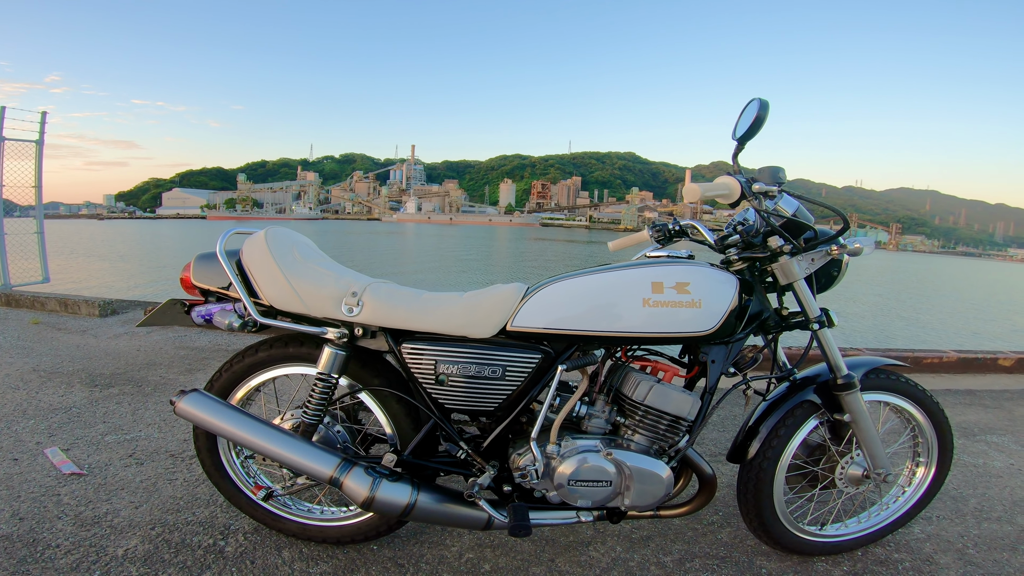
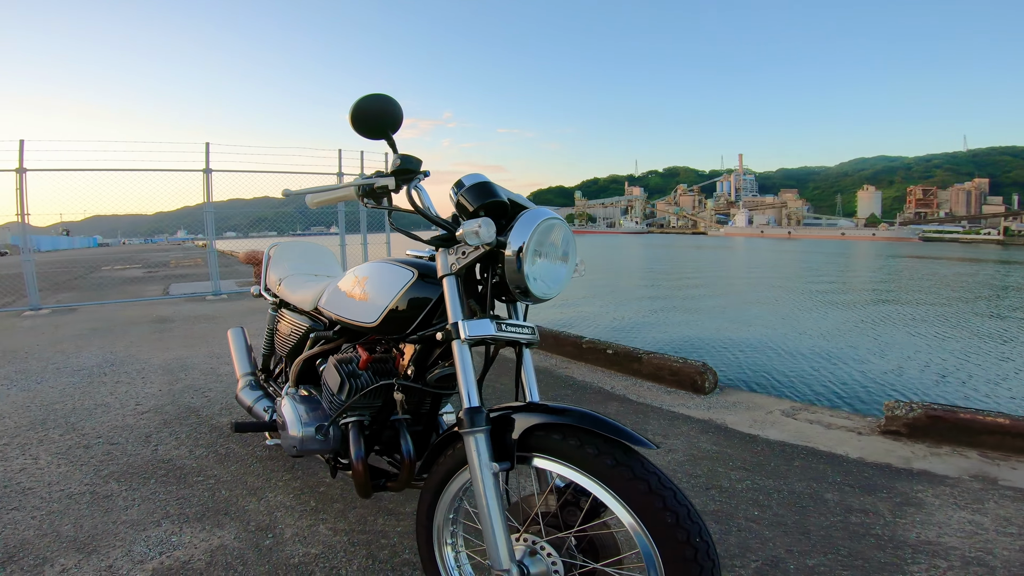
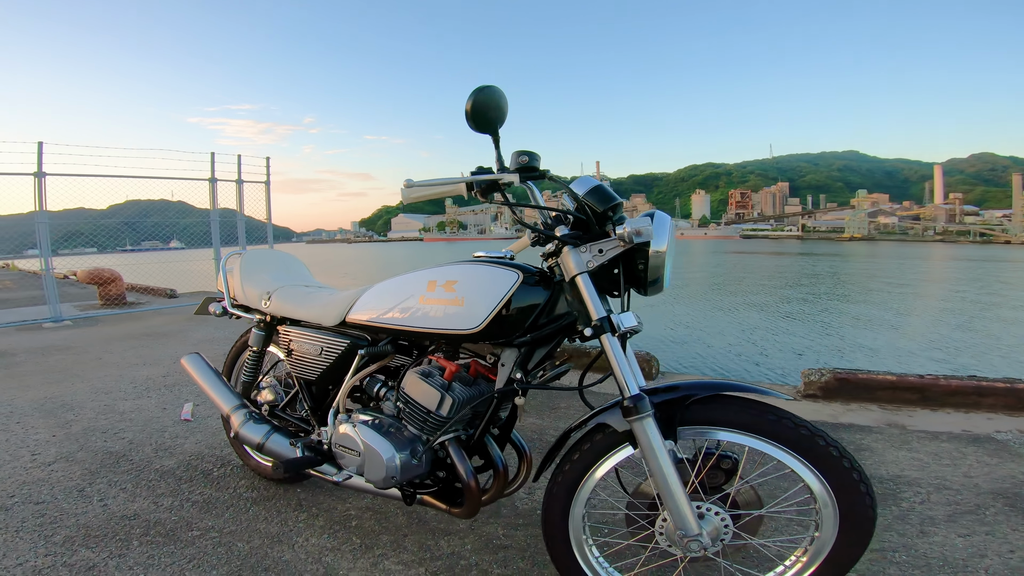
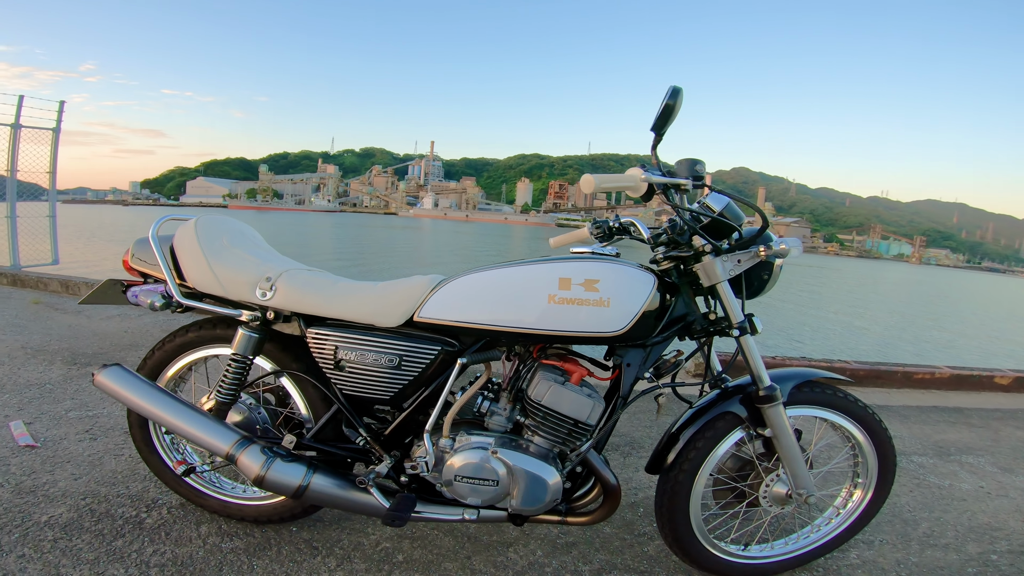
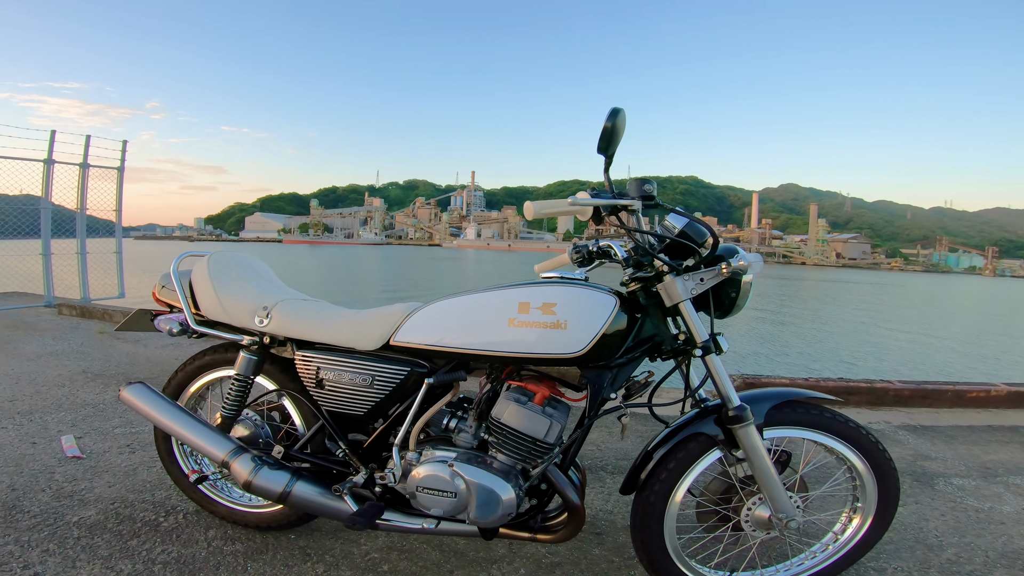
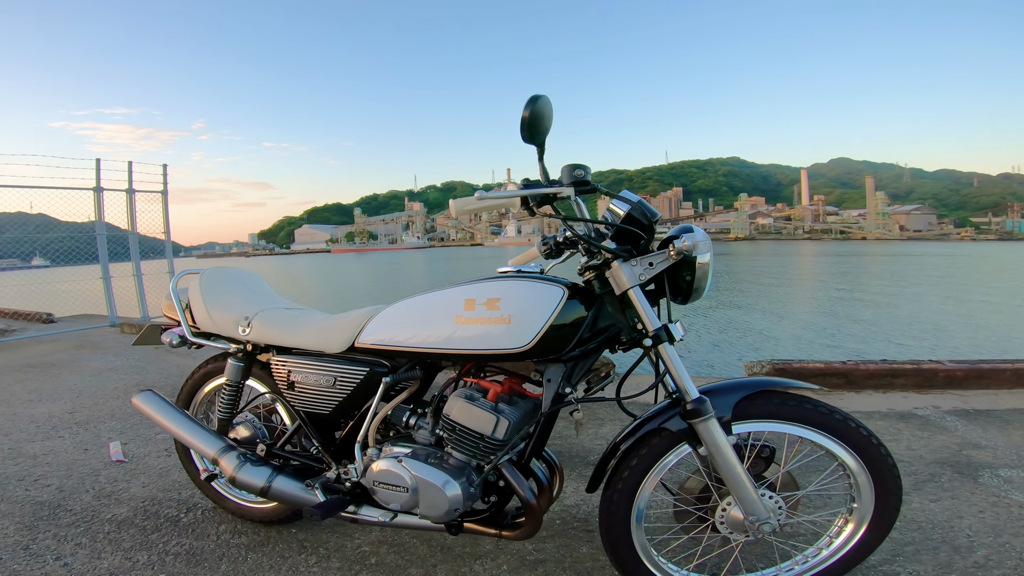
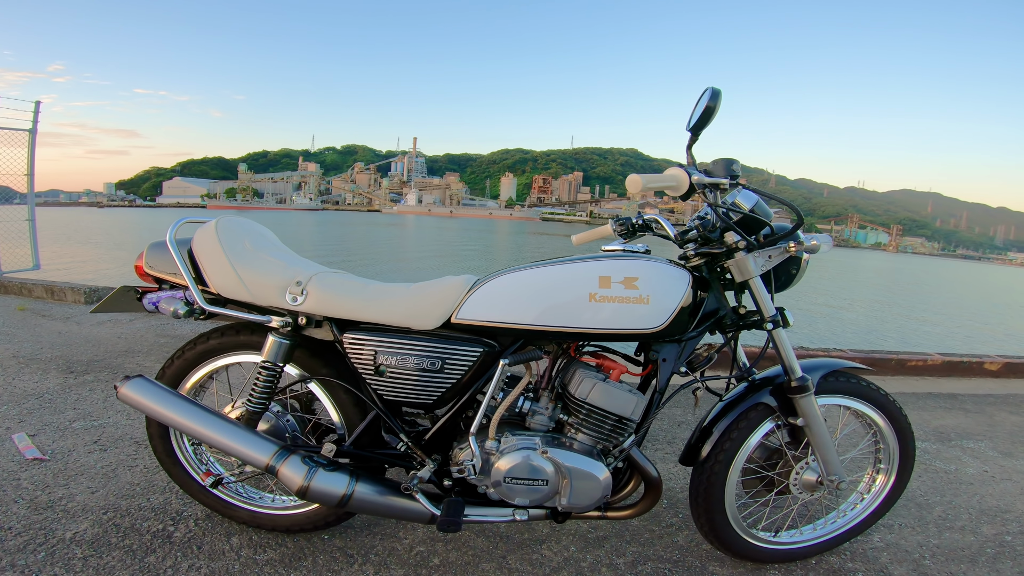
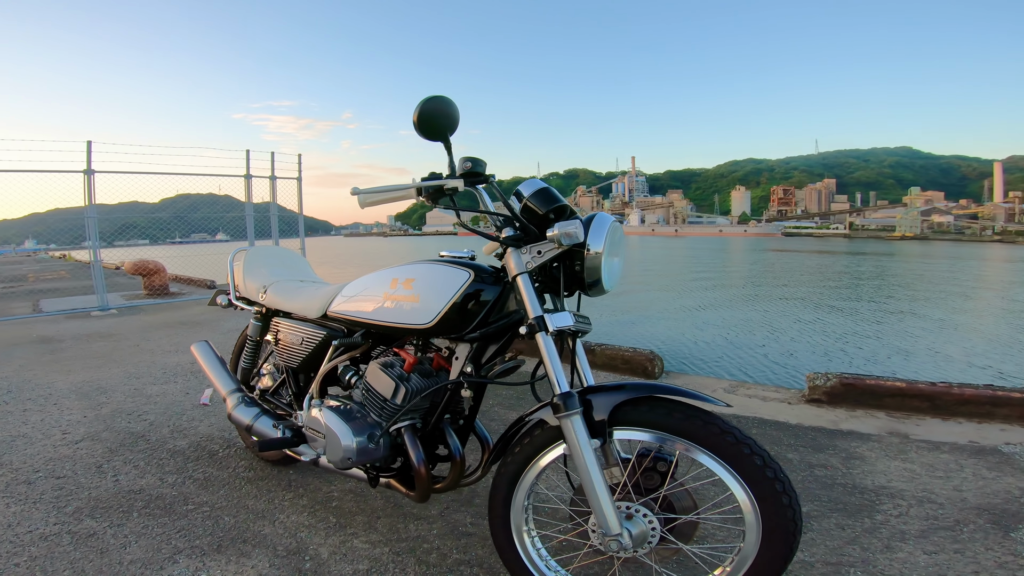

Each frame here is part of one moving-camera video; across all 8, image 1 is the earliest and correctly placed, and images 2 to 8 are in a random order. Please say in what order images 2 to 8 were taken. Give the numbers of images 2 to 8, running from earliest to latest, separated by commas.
7, 4, 5, 6, 3, 8, 2
